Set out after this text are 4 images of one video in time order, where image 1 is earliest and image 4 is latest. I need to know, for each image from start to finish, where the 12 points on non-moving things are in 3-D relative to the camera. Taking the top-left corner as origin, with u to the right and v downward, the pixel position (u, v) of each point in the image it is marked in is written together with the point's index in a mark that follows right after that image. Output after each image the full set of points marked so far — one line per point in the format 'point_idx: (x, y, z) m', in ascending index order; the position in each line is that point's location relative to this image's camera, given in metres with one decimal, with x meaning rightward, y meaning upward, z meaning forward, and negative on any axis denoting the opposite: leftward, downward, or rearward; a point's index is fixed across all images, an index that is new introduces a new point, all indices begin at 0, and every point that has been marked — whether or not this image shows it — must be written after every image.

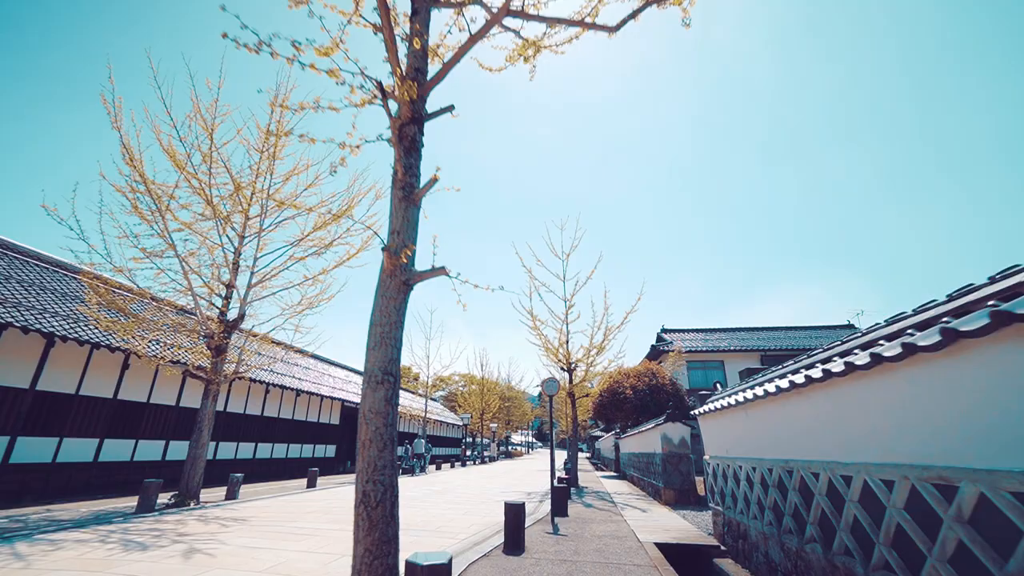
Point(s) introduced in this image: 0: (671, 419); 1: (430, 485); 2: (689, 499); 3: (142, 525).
0: (+4.0, -3.3, +10.4) m
1: (-2.8, -6.6, +14.0) m
2: (+4.2, -5.0, +9.8) m
3: (-5.5, -3.6, +6.2) m
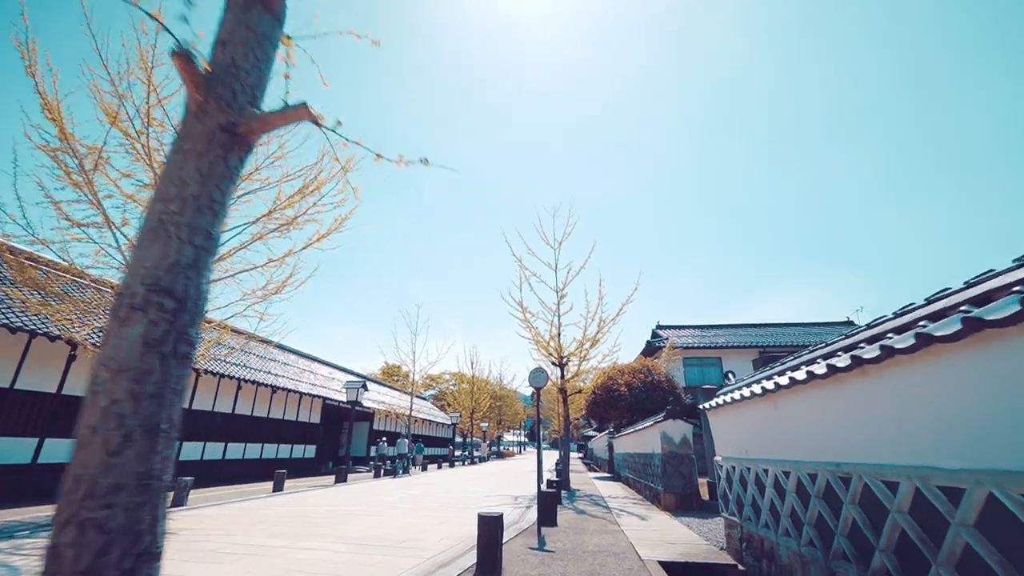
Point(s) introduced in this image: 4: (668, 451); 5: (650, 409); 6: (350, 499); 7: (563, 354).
0: (+3.6, -2.9, +9.5) m
1: (-3.2, -6.2, +13.0) m
2: (+3.8, -4.6, +8.9) m
3: (-5.8, -3.2, +5.2) m
4: (+3.5, -3.7, +9.4) m
5: (+6.3, -5.6, +19.2) m
6: (-3.9, -5.1, +10.1) m
7: (+1.8, -2.3, +14.5) m
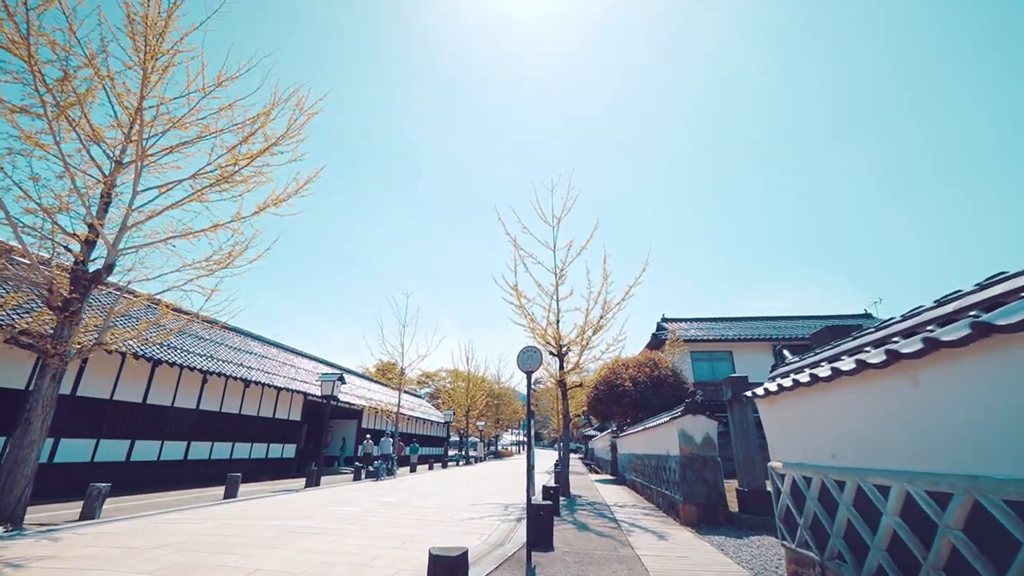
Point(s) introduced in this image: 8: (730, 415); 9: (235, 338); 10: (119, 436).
0: (+3.4, -2.3, +8.0) m
1: (-3.4, -5.6, +11.4) m
2: (+3.6, -4.1, +7.4) m
3: (-6.0, -2.6, +3.6) m
4: (+3.3, -3.1, +7.8) m
5: (+6.1, -5.0, +17.7) m
6: (-4.1, -4.5, +8.5) m
7: (+1.6, -1.7, +12.9) m
8: (+4.1, -2.4, +7.9) m
9: (-12.5, -2.2, +18.8) m
10: (-11.6, -4.4, +12.2) m
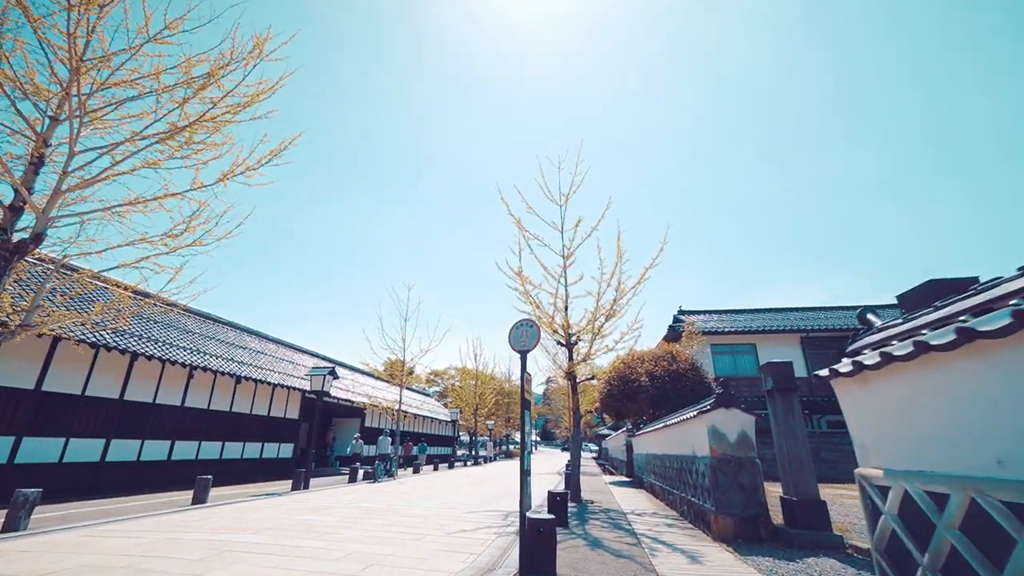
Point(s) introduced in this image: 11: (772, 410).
0: (+3.4, -1.9, +6.7) m
1: (-3.3, -5.2, +10.3) m
2: (+3.6, -3.6, +6.1) m
3: (-6.2, -2.2, +2.6) m
4: (+3.3, -2.6, +6.5) m
5: (+6.4, -4.5, +16.3) m
6: (-4.1, -4.1, +7.4) m
7: (+1.7, -1.2, +11.7) m
8: (+4.1, -1.9, +6.6) m
9: (-12.2, -1.9, +18.0) m
10: (-11.5, -4.0, +11.4) m
11: (+4.1, -1.9, +6.5) m
